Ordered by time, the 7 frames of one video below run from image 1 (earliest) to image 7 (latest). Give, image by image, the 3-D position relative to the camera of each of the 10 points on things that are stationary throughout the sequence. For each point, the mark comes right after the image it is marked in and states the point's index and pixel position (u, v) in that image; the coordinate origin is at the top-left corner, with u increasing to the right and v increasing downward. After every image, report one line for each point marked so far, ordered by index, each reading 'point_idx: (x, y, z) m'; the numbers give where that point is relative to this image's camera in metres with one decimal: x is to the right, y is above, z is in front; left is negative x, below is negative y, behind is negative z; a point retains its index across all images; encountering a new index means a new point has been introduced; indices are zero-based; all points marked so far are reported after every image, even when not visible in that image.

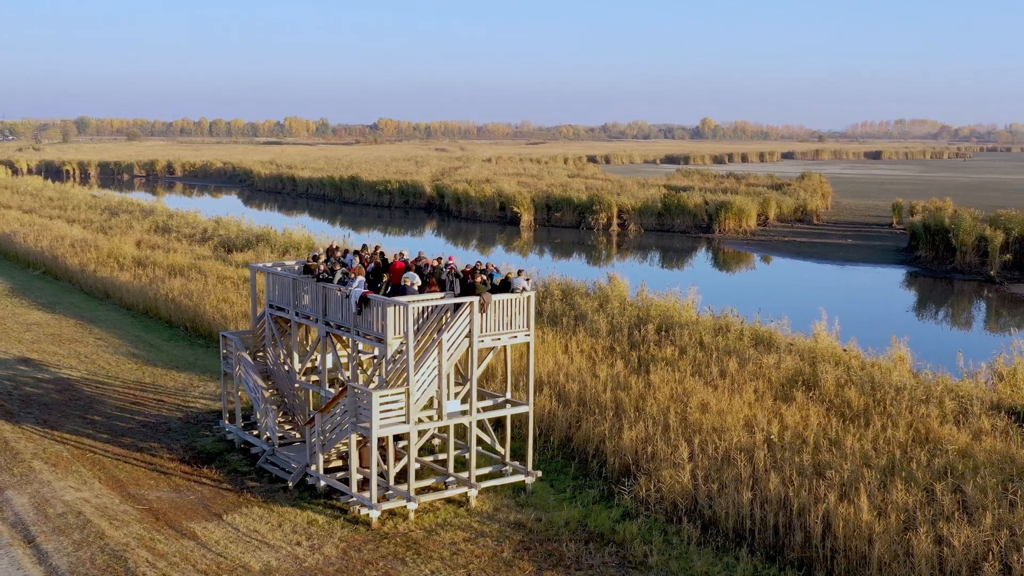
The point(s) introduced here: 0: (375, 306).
0: (-1.5, -0.2, +12.8) m
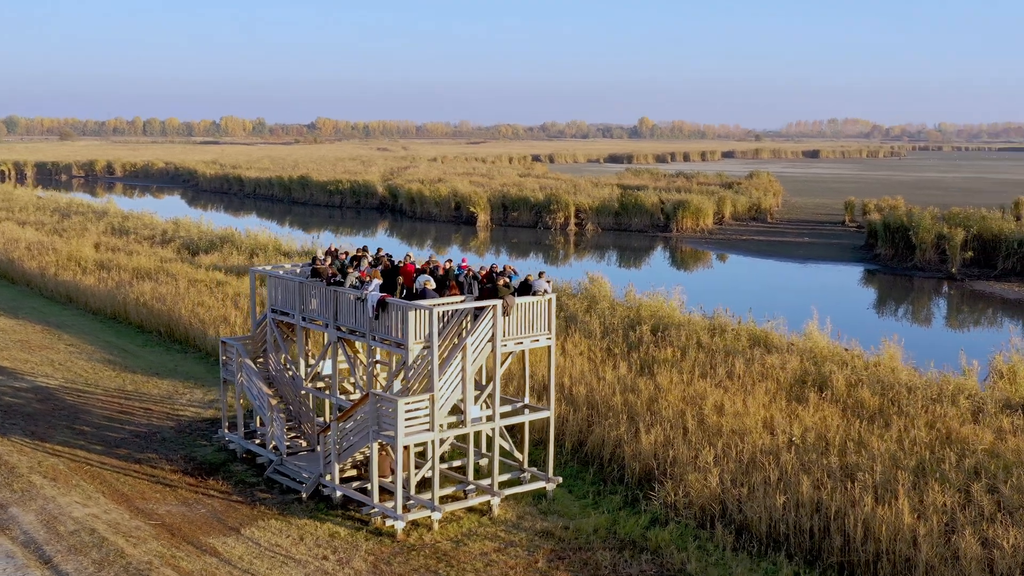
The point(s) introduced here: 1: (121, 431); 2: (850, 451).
0: (-1.3, -0.2, +12.4) m
1: (-5.4, -2.0, +15.9) m
2: (+3.7, -1.8, +12.7) m
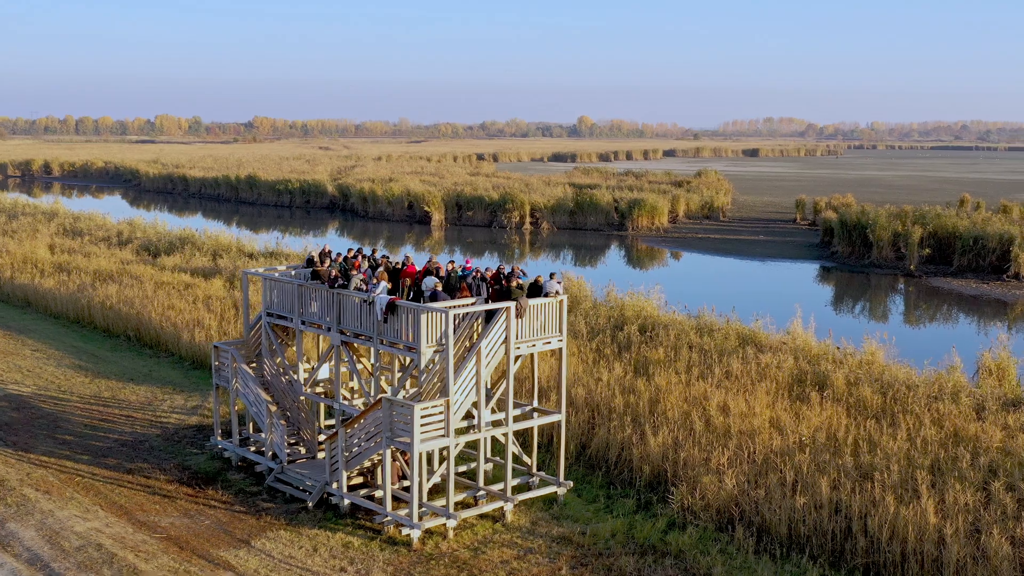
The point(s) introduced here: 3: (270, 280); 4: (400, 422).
0: (-1.1, -0.3, +12.1) m
1: (-5.4, -2.0, +15.4) m
2: (+3.9, -1.8, +12.6) m
3: (-3.0, +0.1, +14.1) m
4: (-1.1, -1.3, +11.6) m
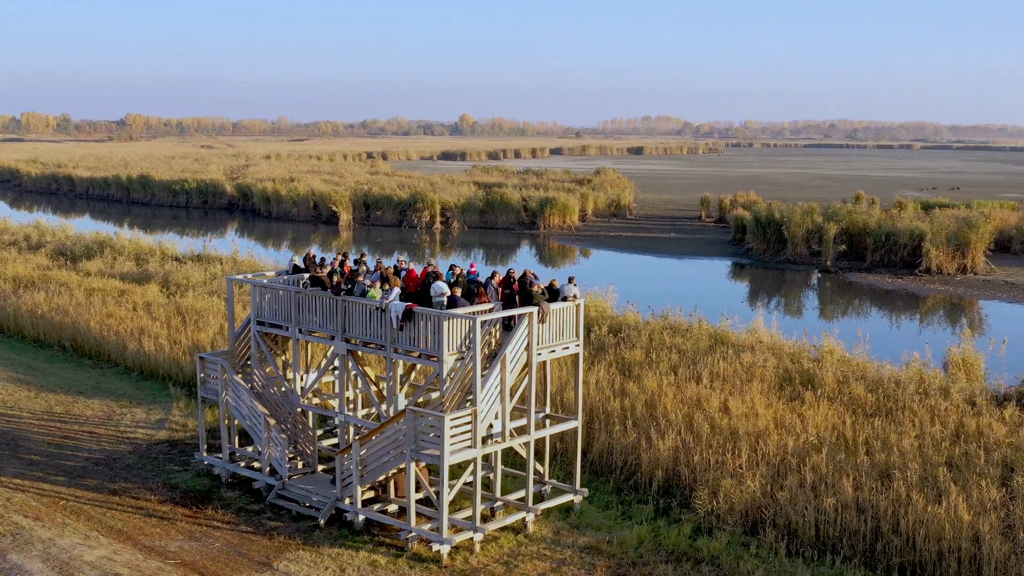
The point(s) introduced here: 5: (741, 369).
0: (-0.9, -0.3, +11.6) m
1: (-5.5, -2.1, +14.5) m
2: (+4.0, -1.8, +12.7) m
3: (-2.9, 0.0, +13.4) m
4: (-0.8, -1.4, +11.2) m
5: (+3.2, -1.1, +16.2) m
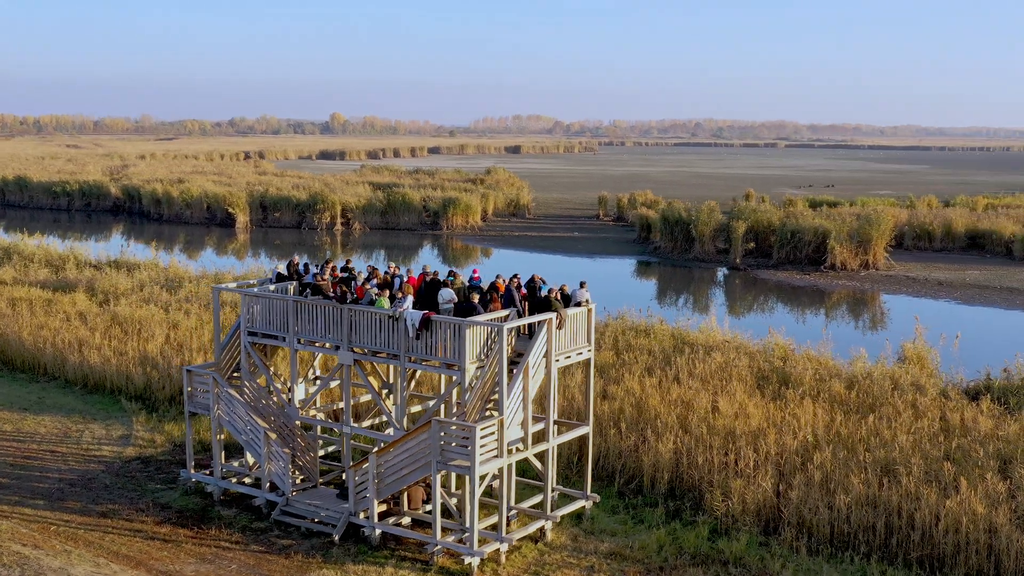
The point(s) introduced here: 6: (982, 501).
0: (-0.7, -0.4, +11.4) m
1: (-5.5, -2.3, +13.7) m
2: (+4.1, -1.8, +13.0) m
3: (-2.9, -0.1, +13.0) m
4: (-0.6, -1.5, +11.0) m
5: (+2.9, -1.1, +16.4) m
6: (+4.7, -2.1, +11.5) m
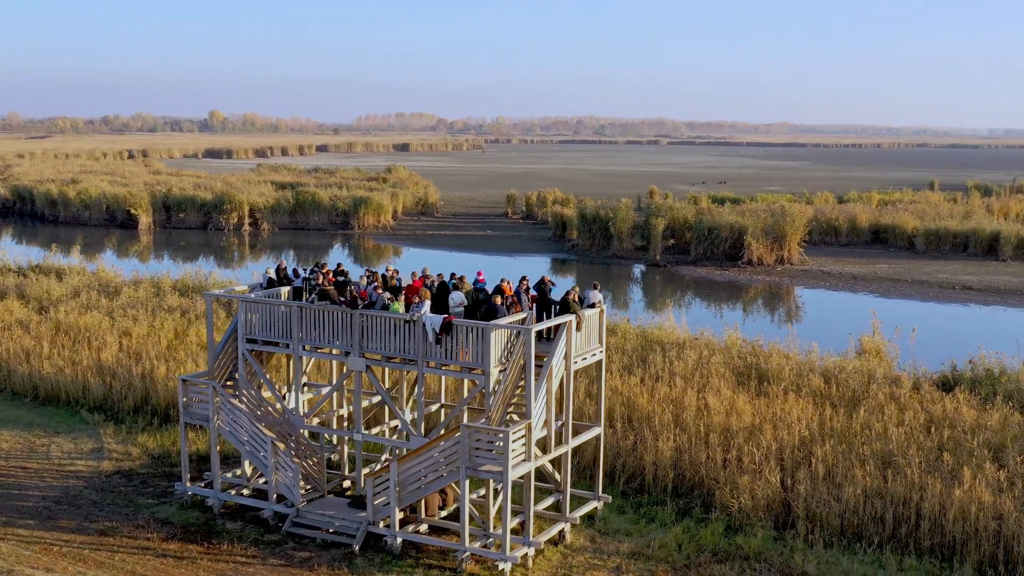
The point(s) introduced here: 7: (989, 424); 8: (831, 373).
0: (-0.5, -0.4, +11.3) m
1: (-5.5, -2.4, +13.1) m
2: (+4.2, -1.7, +13.4) m
3: (-2.9, -0.1, +12.6) m
4: (-0.3, -1.5, +10.8) m
5: (+2.6, -1.1, +16.6) m
6: (+4.9, -2.1, +11.9) m
7: (+5.6, -1.6, +13.6) m
8: (+4.5, -1.2, +16.3) m
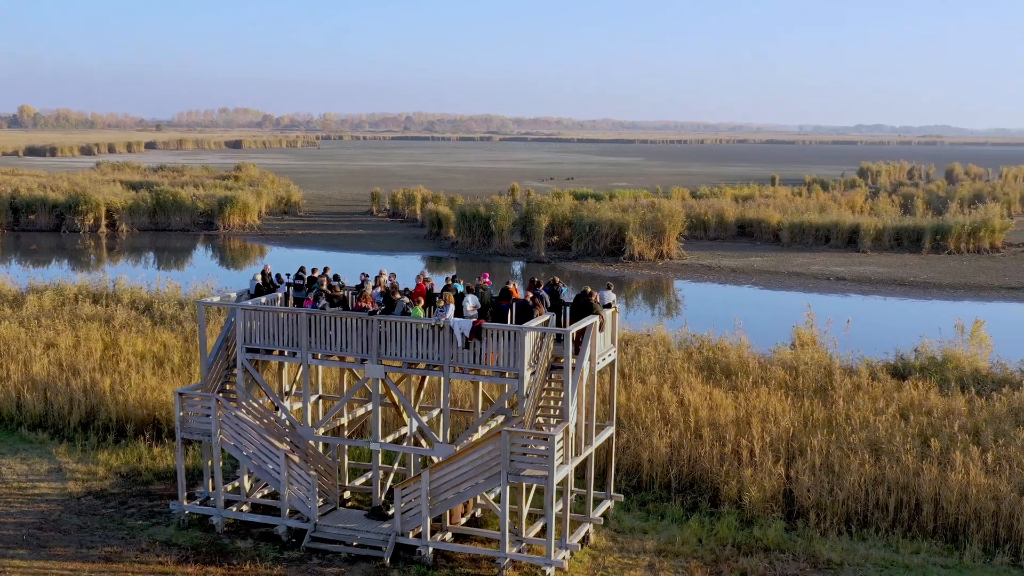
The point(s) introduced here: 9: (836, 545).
0: (-0.2, -0.5, +11.1) m
1: (-5.3, -2.5, +12.2) m
2: (+4.1, -1.7, +13.9) m
3: (-2.7, -0.2, +12.1) m
4: (+0.1, -1.5, +10.7) m
5: (+2.1, -1.1, +16.8) m
6: (+5.1, -2.0, +12.5) m
7: (+5.5, -1.5, +14.3) m
8: (+4.1, -1.1, +16.8) m
9: (+3.4, -2.6, +11.9) m
